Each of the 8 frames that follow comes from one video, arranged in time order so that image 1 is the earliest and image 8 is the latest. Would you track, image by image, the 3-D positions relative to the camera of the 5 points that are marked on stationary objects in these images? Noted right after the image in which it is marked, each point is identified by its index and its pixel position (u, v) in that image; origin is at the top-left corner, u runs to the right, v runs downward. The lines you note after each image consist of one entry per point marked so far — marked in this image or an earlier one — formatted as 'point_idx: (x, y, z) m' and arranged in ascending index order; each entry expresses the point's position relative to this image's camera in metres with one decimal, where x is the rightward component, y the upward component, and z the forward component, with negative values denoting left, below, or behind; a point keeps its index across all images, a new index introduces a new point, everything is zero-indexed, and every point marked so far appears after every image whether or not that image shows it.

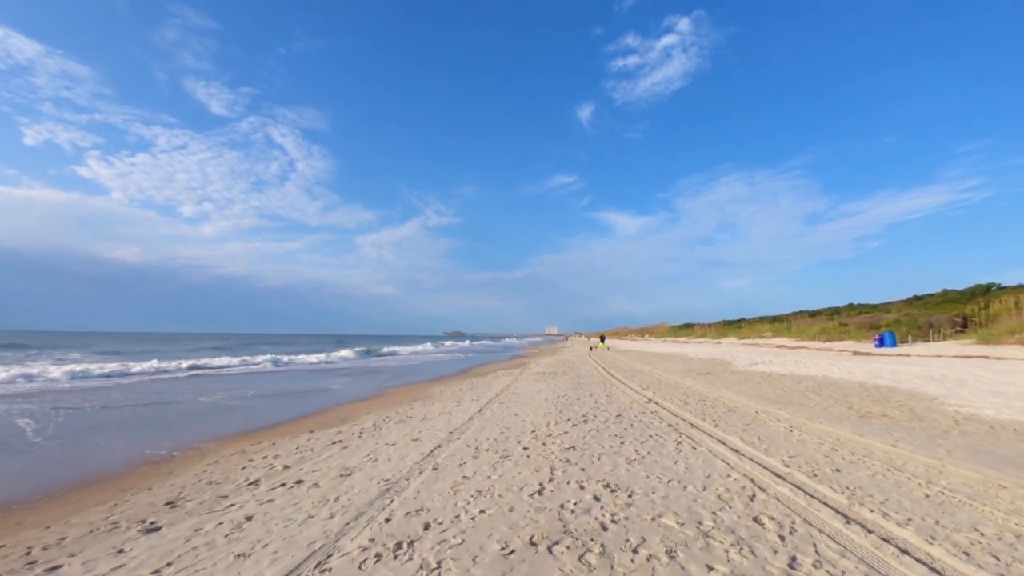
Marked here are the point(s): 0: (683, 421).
0: (+2.8, -2.2, +8.9) m
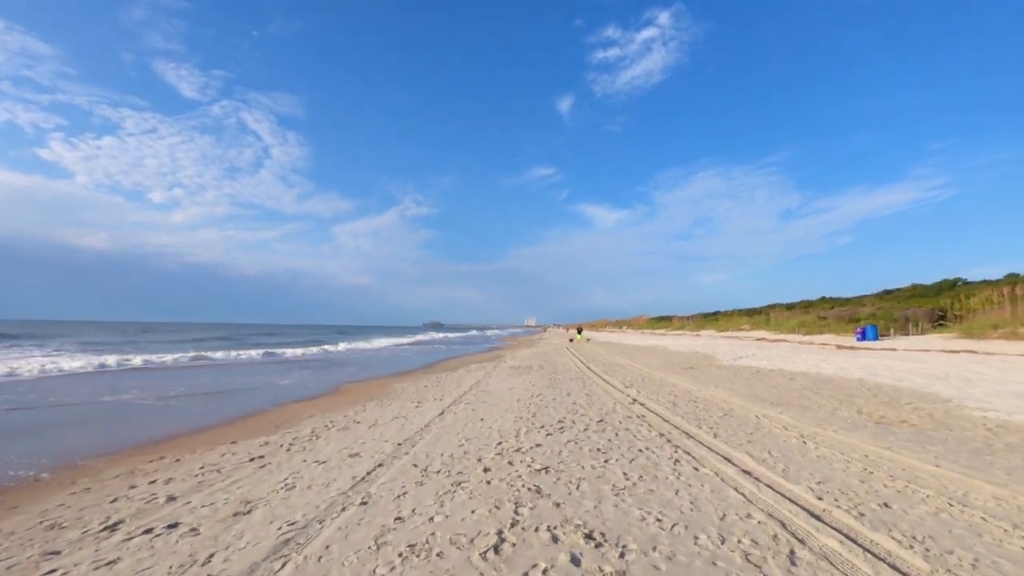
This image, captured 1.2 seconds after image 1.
0: (+2.3, -2.0, +7.6) m
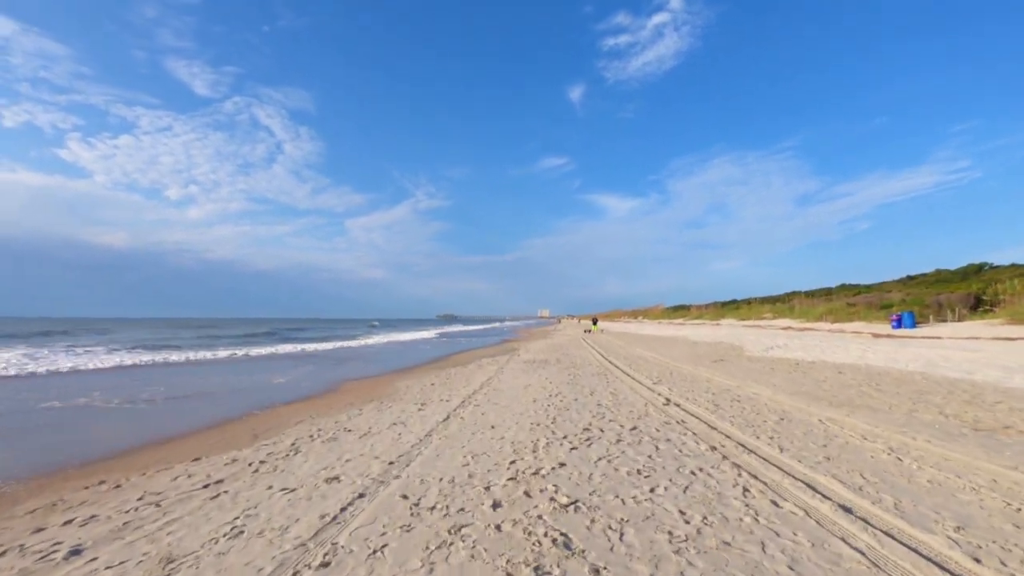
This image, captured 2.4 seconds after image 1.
0: (+2.5, -1.8, +6.2) m
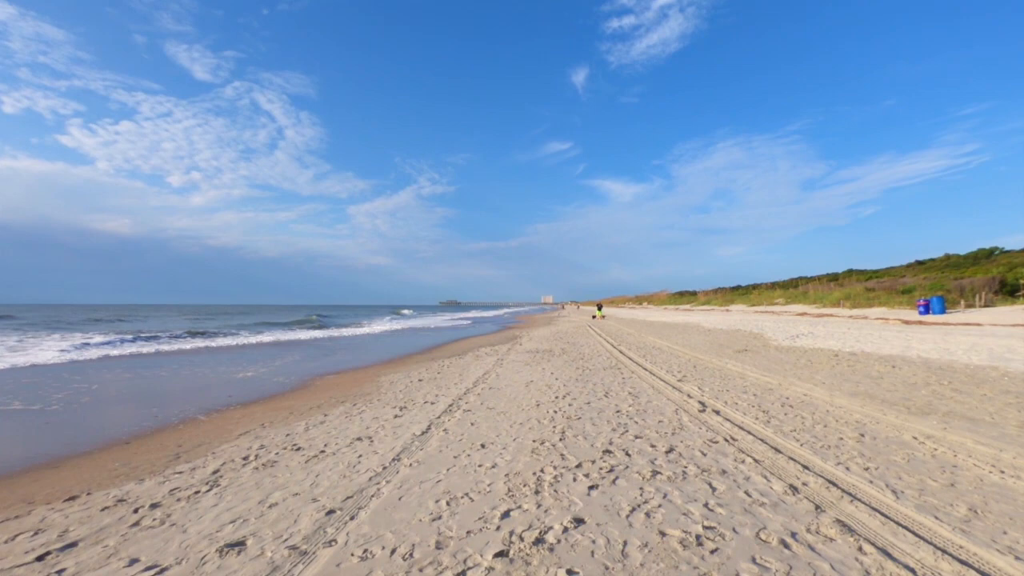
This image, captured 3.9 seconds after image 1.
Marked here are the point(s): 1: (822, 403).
0: (+2.4, -1.5, +4.4) m
1: (+4.4, -1.6, +7.6) m
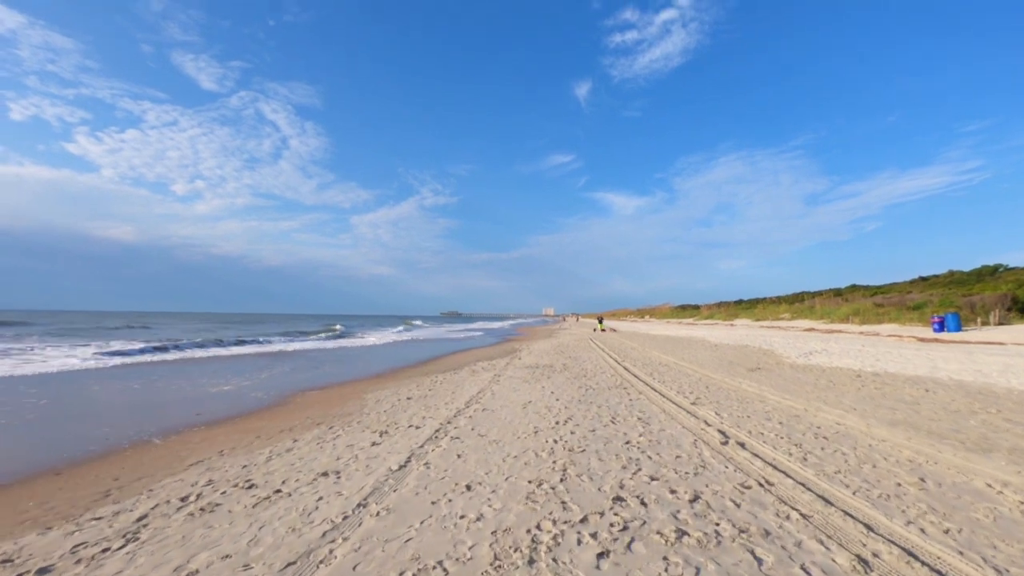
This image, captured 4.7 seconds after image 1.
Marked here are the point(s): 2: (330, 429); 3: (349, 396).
0: (+2.4, -1.6, +3.4) m
1: (+4.3, -1.8, +6.7) m
2: (-2.6, -2.0, +7.8) m
3: (-3.4, -2.3, +11.3) m
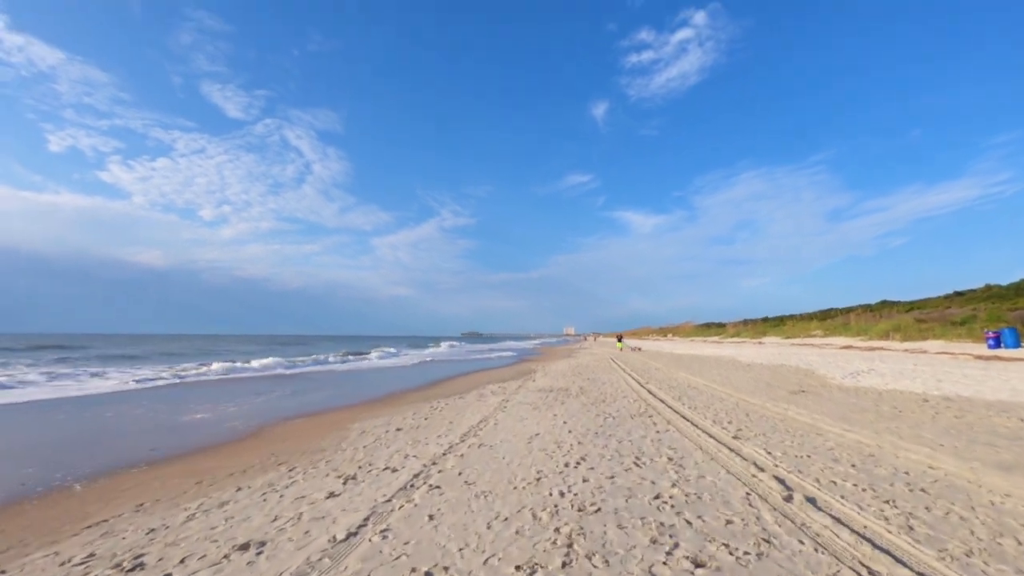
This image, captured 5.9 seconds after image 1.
0: (+2.2, -1.6, +1.9) m
1: (+4.2, -1.8, +5.0) m
2: (-2.6, -2.2, +6.4) m
3: (-3.3, -2.5, +9.9) m
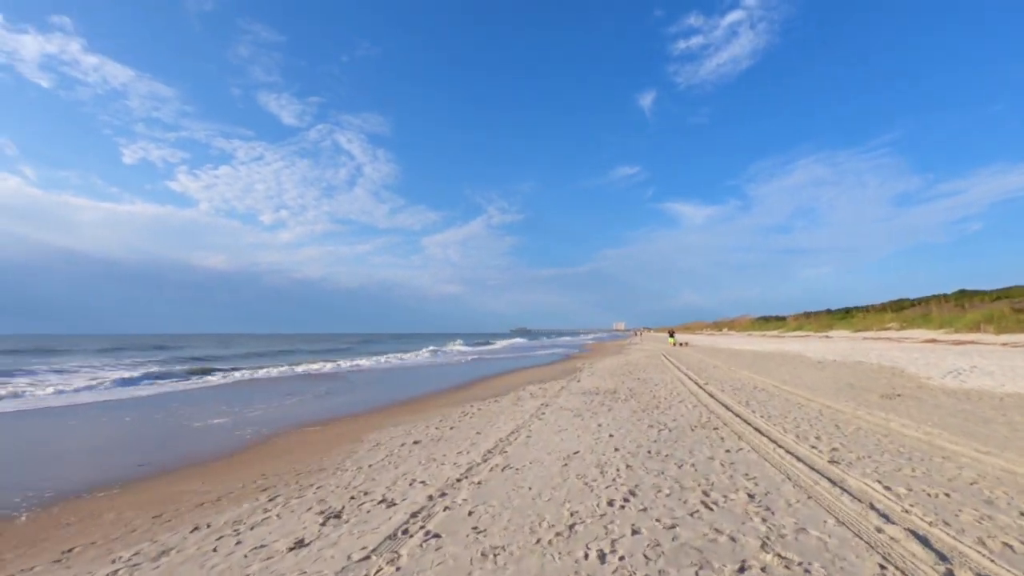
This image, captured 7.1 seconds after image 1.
0: (+2.0, -1.4, +0.3) m
1: (+4.4, -1.6, +3.2) m
2: (-2.4, -2.1, +5.2) m
3: (-2.7, -2.4, +8.8) m
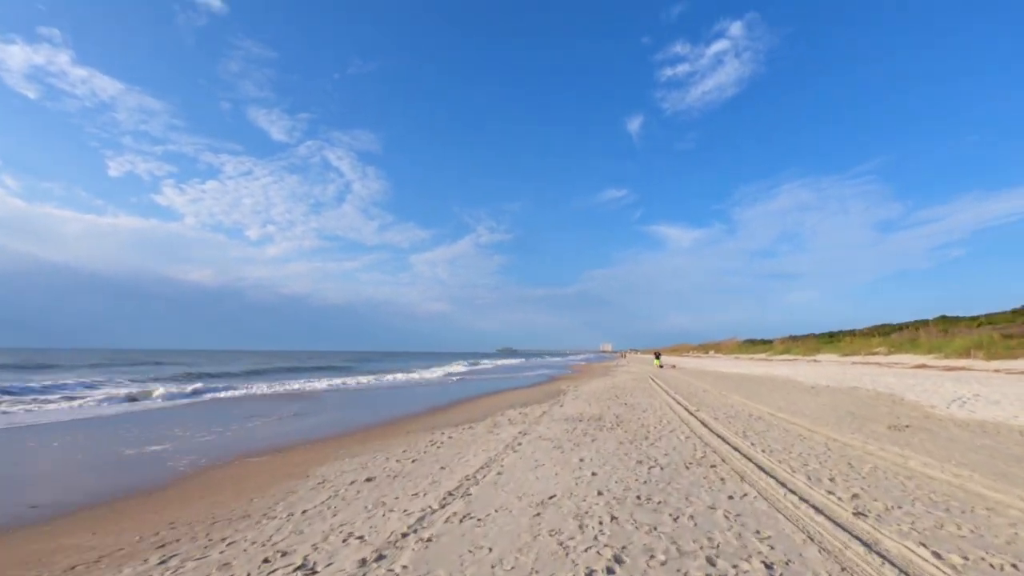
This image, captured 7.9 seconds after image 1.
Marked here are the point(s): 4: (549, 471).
0: (+1.8, -1.3, -0.7) m
1: (+4.1, -1.7, +2.3) m
2: (-2.7, -2.1, +4.1) m
3: (-3.1, -2.6, +7.7) m
4: (+0.5, -2.3, +6.8) m
